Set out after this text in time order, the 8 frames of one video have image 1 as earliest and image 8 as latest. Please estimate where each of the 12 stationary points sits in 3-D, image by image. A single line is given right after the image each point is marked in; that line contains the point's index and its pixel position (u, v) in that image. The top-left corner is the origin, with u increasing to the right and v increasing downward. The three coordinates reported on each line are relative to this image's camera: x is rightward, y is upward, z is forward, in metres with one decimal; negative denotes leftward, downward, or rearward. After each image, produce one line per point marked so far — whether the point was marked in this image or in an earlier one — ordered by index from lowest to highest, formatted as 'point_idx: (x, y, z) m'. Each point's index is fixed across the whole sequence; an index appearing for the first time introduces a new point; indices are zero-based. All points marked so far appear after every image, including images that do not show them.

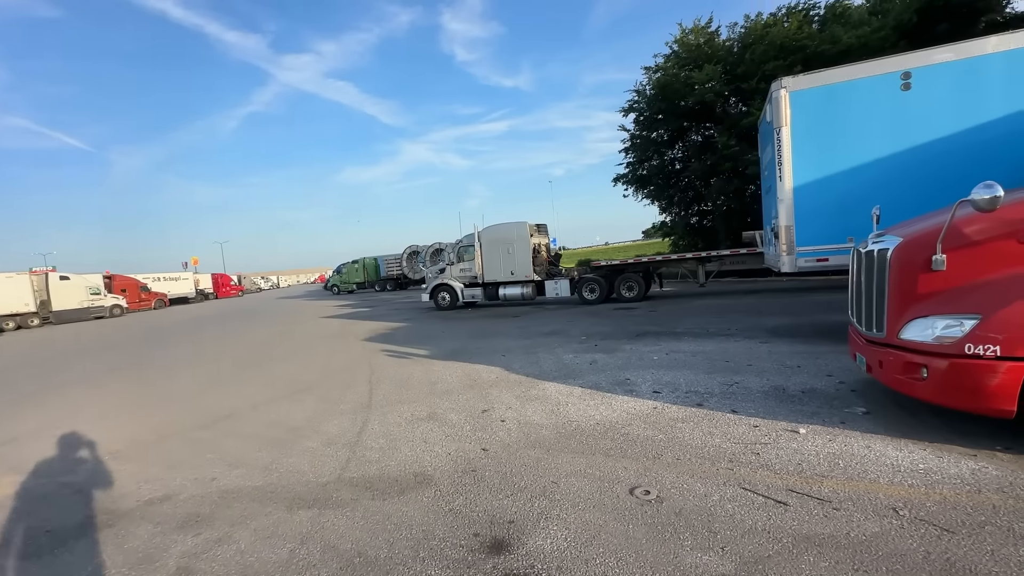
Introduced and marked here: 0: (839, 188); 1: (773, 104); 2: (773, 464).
0: (+6.3, +1.9, +9.0) m
1: (+5.2, +3.7, +9.4) m
2: (+2.6, -1.7, +4.6) m
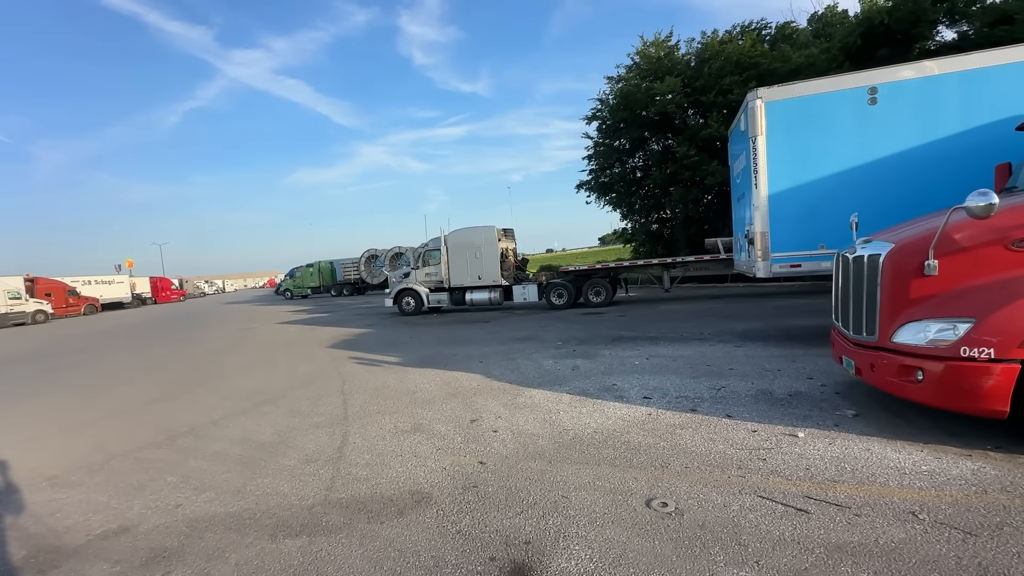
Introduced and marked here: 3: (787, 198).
0: (+6.0, +1.8, +9.4) m
1: (+4.9, +3.6, +9.6) m
2: (+2.6, -1.8, +4.6) m
3: (+5.6, +1.8, +9.5) m
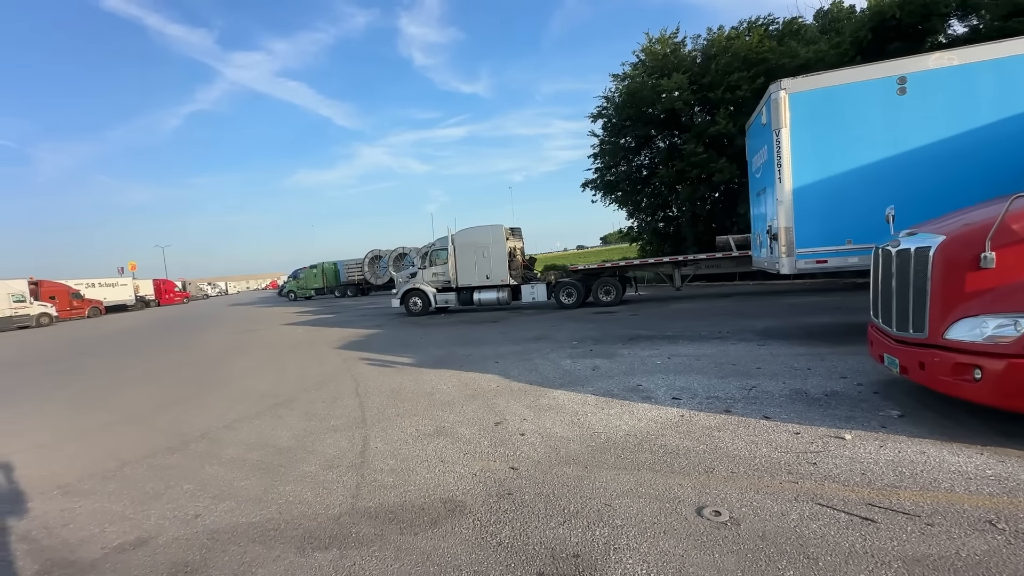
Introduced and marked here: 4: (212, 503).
0: (+6.3, +1.9, +9.1) m
1: (+5.2, +3.6, +9.4) m
2: (+3.0, -1.7, +4.3) m
3: (+5.9, +1.9, +9.2) m
4: (-3.0, -2.1, +4.6) m
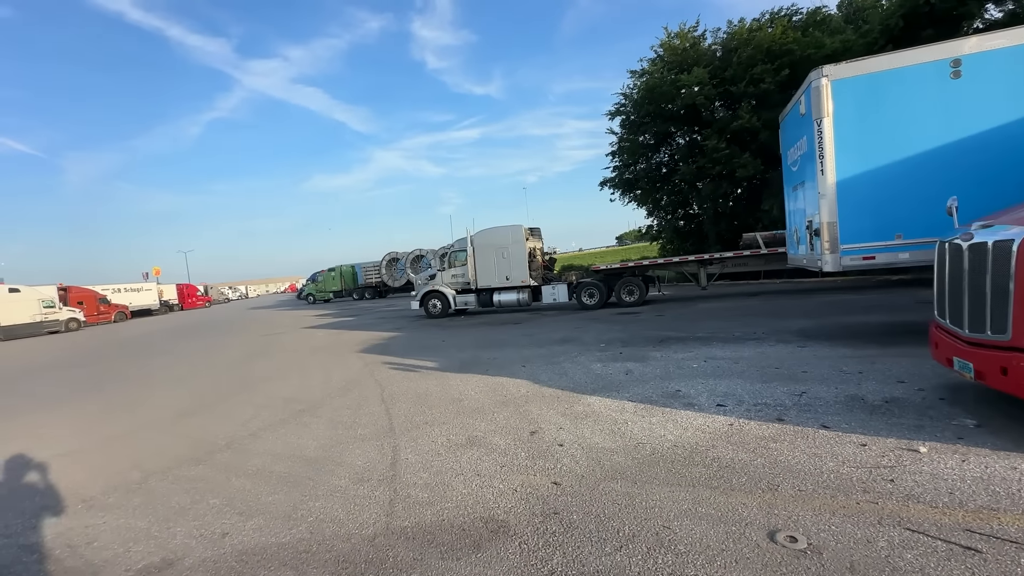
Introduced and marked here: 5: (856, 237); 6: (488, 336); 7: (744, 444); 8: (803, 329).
0: (+6.8, +2.0, +8.6) m
1: (+5.7, +3.7, +8.9) m
2: (+3.4, -1.7, +3.9) m
3: (+6.4, +1.9, +8.7) m
4: (-2.6, -2.2, +4.4) m
5: (+6.5, +1.0, +8.8) m
6: (-0.8, -1.6, +15.4) m
7: (+2.6, -1.7, +5.2) m
8: (+7.1, -1.0, +11.4) m
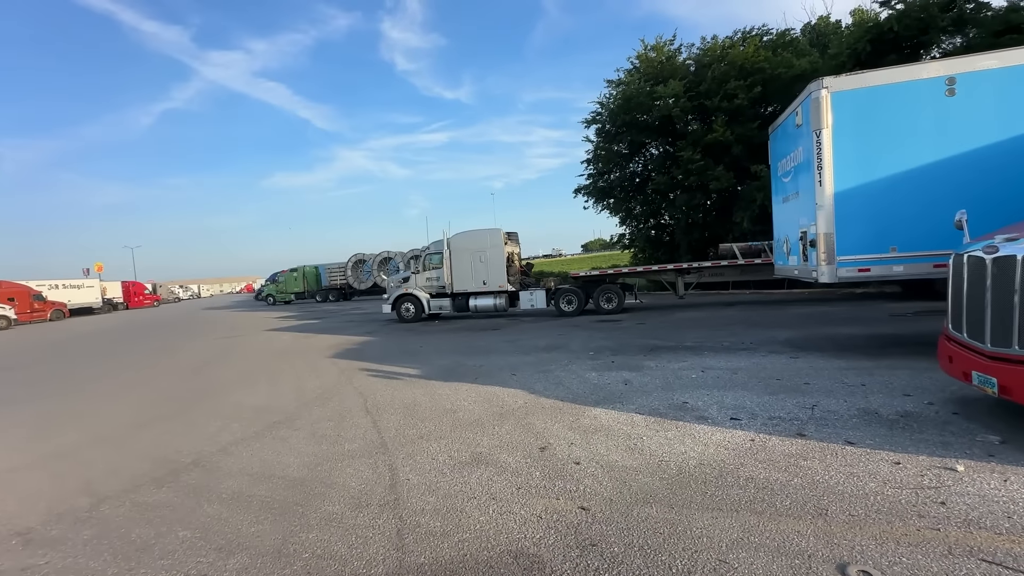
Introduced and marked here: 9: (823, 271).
0: (+6.8, +1.7, +8.6) m
1: (+5.7, +3.5, +8.9) m
2: (+3.6, -1.8, +3.7) m
3: (+6.4, +1.7, +8.7) m
4: (-2.3, -2.1, +3.7) m
5: (+6.4, +0.7, +8.8) m
6: (-1.4, -1.7, +14.8) m
7: (+2.7, -1.8, +4.9) m
8: (+6.8, -1.3, +11.4) m
9: (+6.0, +0.3, +9.0) m
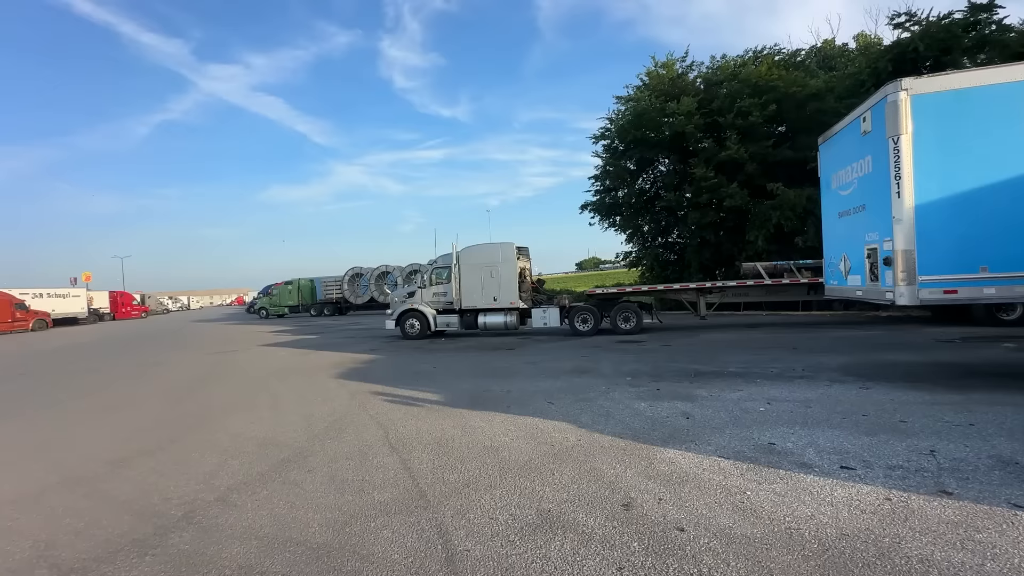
0: (+7.6, +1.3, +7.7) m
1: (+6.5, +3.1, +8.0) m
2: (+4.4, -2.0, +2.6) m
3: (+7.1, +1.3, +7.8) m
4: (-1.6, -2.2, +2.6) m
5: (+7.2, +0.3, +7.9) m
6: (-0.8, -2.2, +13.7) m
7: (+3.5, -2.0, +3.8) m
8: (+7.4, -1.8, +10.4) m
9: (+6.7, -0.1, +8.1) m
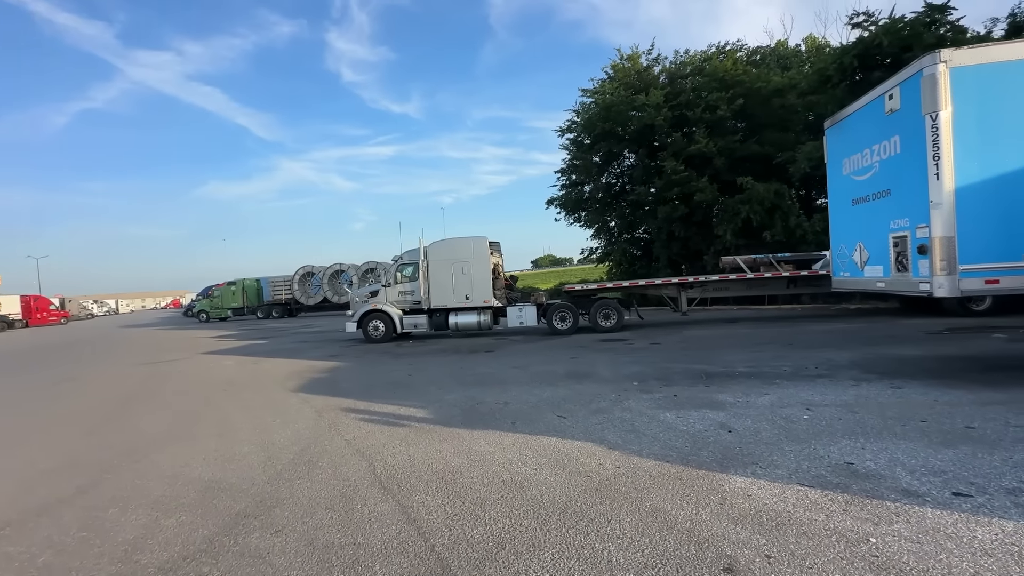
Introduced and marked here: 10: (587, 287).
0: (+7.6, +1.5, +7.2) m
1: (+6.5, +3.2, +7.4) m
2: (+5.0, -1.9, +1.8) m
3: (+7.2, +1.5, +7.2) m
4: (-0.9, -2.2, +1.2) m
5: (+7.2, +0.5, +7.3) m
6: (-1.2, -2.1, +12.3) m
7: (+4.0, -1.9, +2.9) m
8: (+7.3, -1.6, +9.8) m
9: (+6.8, +0.1, +7.5) m
10: (+3.0, +0.1, +18.9) m
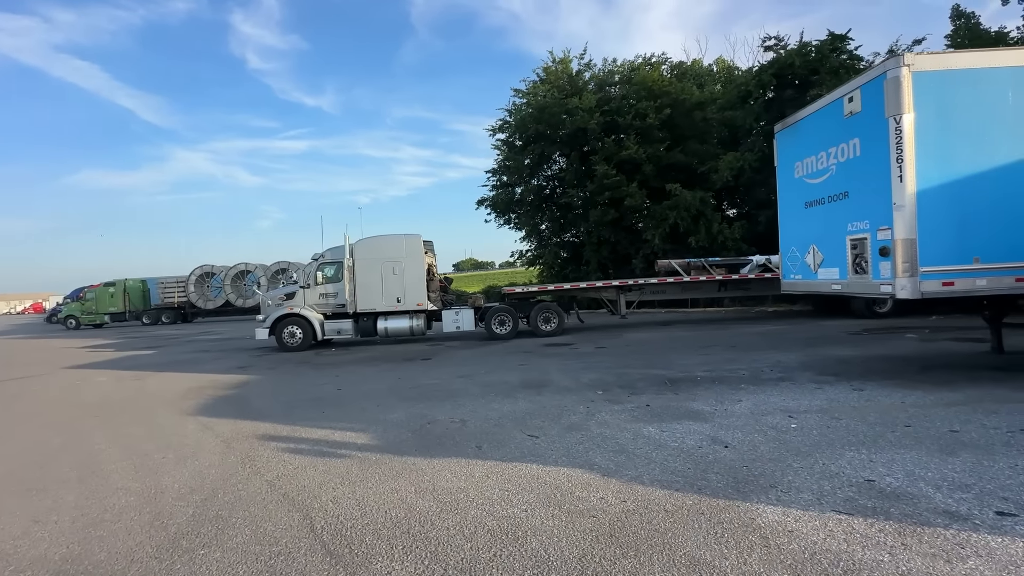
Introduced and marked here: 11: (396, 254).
0: (+7.1, +1.5, +7.4) m
1: (+6.0, +3.2, +7.4) m
2: (+5.4, -1.8, +1.6) m
3: (+6.7, +1.4, +7.4) m
4: (-0.4, -2.1, 0.0) m
5: (+6.7, +0.5, +7.4) m
6: (-2.5, -2.1, +11.0) m
7: (+4.2, -1.9, +2.5) m
8: (+6.3, -1.6, +9.9) m
9: (+6.2, +0.1, +7.5) m
10: (+0.6, 0.0, +18.1) m
11: (-4.4, +1.3, +17.6) m
